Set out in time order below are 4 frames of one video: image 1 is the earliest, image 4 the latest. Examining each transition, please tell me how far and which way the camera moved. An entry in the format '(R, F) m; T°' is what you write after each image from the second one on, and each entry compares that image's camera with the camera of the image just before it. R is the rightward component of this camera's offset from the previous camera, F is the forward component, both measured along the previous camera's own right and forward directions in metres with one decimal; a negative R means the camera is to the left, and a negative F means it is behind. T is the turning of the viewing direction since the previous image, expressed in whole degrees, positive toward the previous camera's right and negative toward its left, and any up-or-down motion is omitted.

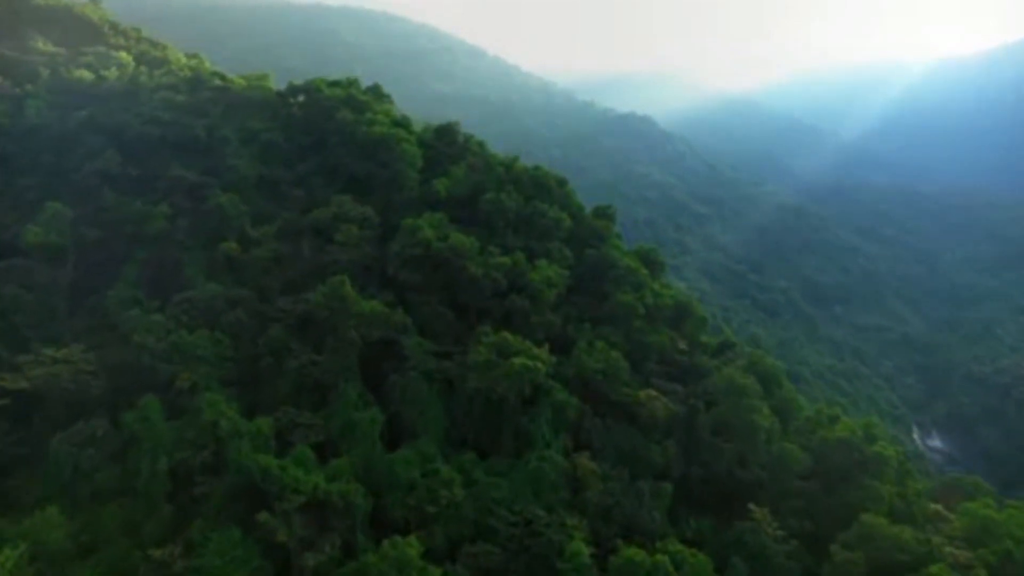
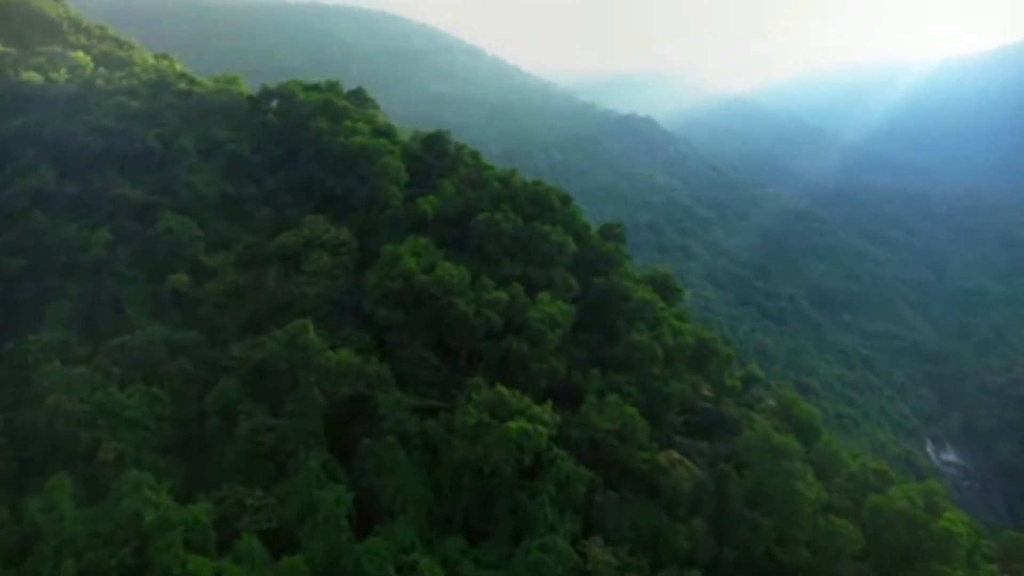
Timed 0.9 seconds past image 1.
(0.0, +2.7) m; 0°
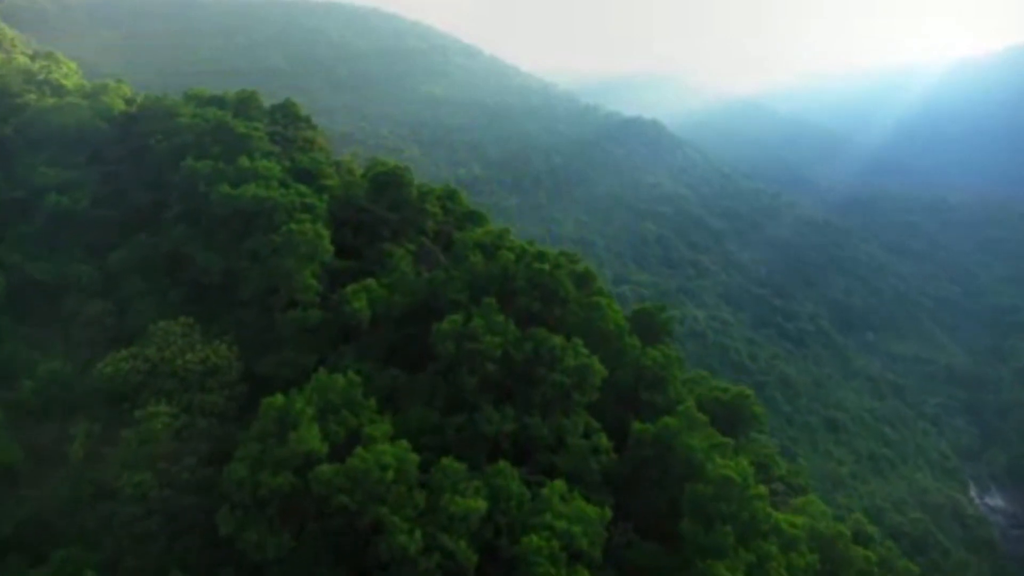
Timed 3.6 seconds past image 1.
(+0.1, +7.5) m; 0°
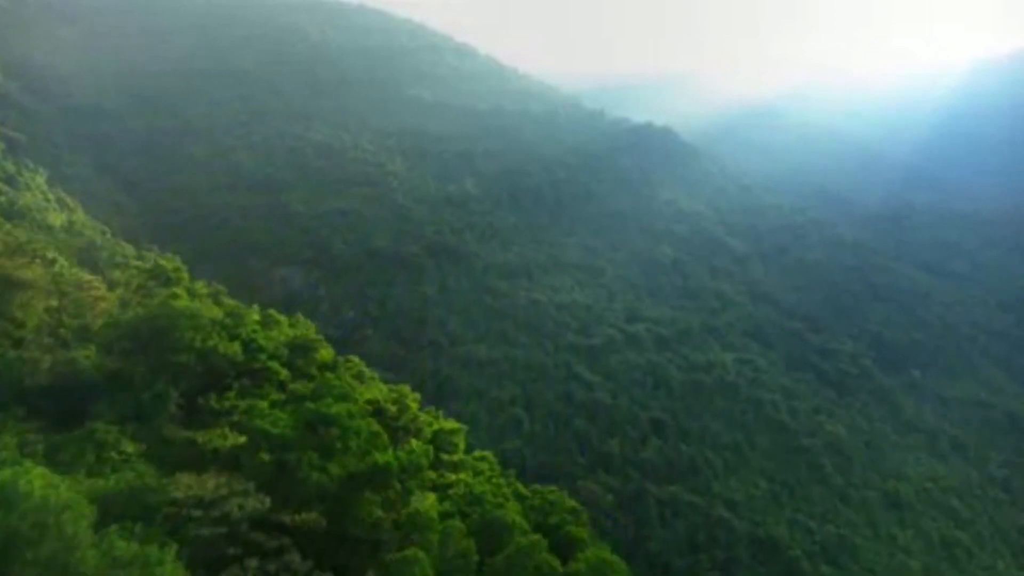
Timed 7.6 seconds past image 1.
(+0.1, +11.6) m; 0°
